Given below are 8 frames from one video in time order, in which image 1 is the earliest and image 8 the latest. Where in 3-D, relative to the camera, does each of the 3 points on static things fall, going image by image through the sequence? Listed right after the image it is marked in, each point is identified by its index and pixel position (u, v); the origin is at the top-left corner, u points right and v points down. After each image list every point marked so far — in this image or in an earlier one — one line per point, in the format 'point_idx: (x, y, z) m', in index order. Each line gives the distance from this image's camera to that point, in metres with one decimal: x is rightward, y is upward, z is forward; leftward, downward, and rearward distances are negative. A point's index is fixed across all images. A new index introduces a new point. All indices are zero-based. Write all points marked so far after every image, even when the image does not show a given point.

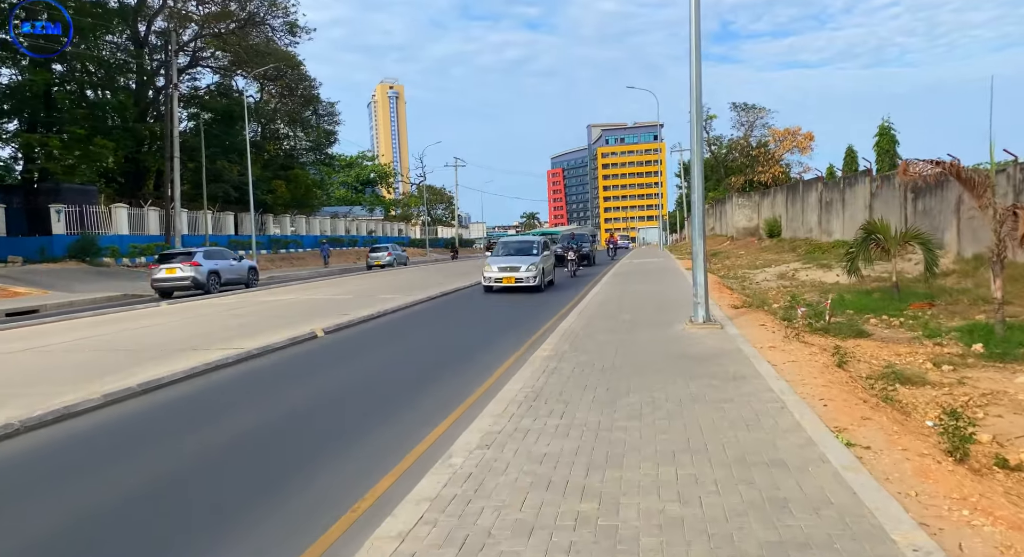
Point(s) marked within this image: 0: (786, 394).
0: (+2.4, -1.0, +6.0) m
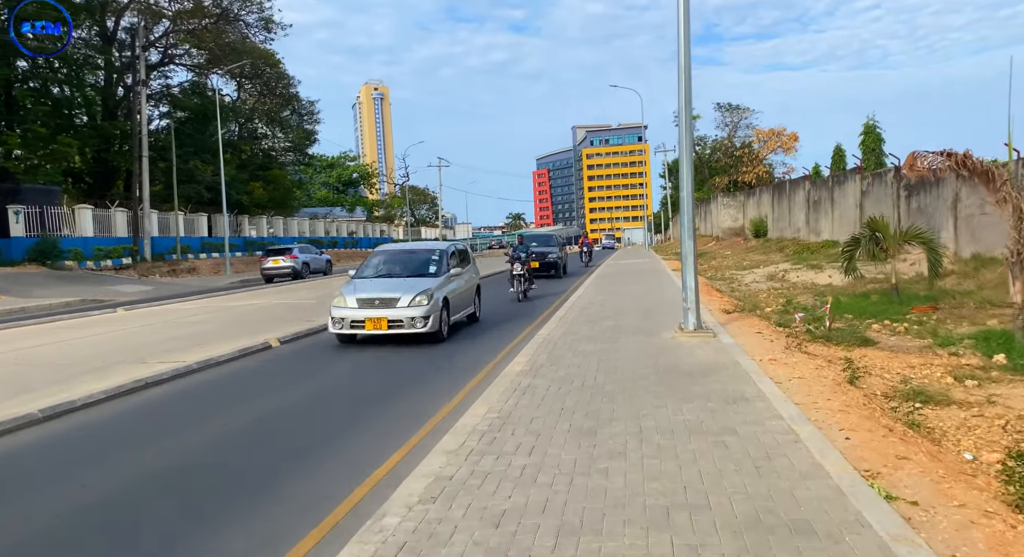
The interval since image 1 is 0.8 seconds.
0: (+2.1, -1.1, +5.0) m
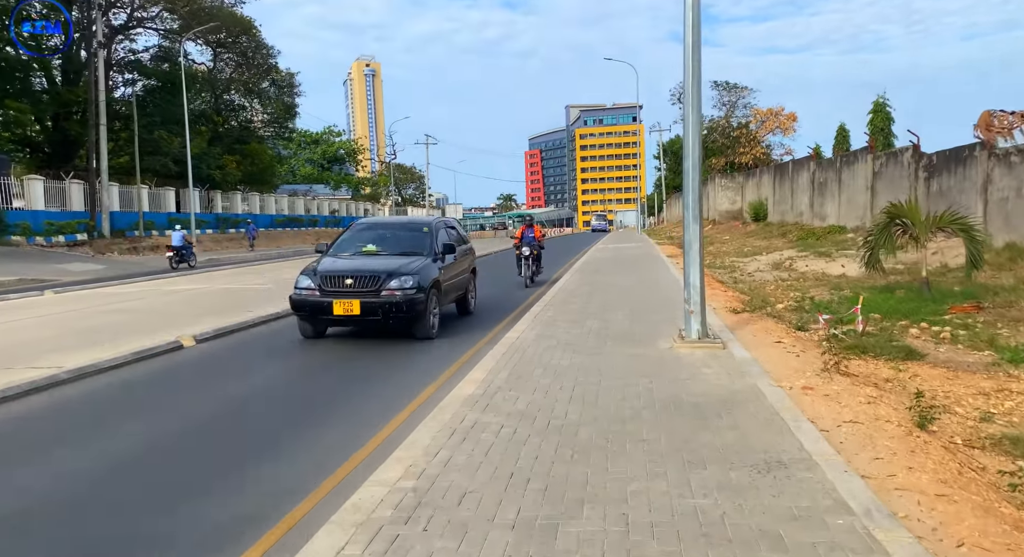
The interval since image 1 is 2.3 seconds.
0: (+1.7, -1.1, +3.1) m
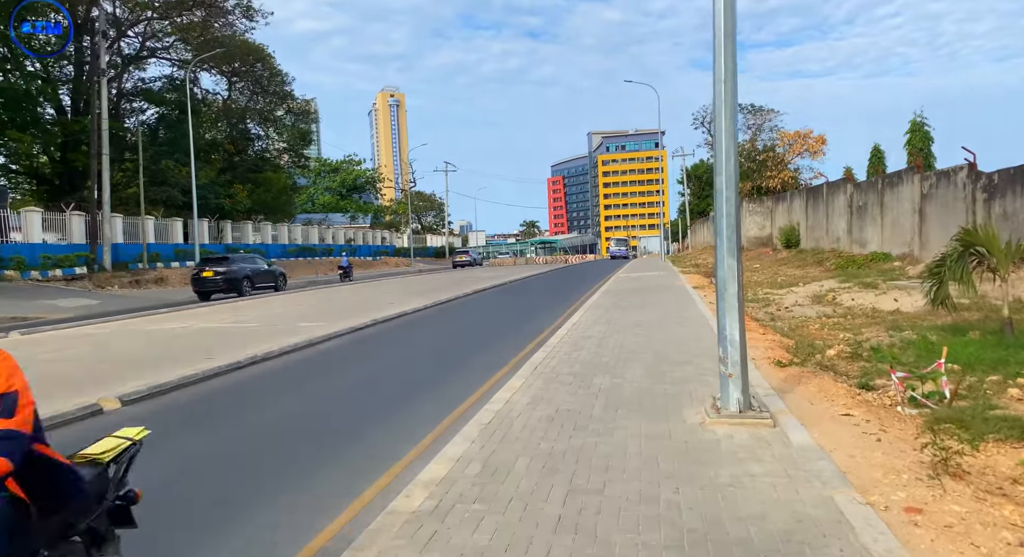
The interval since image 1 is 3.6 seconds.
0: (+1.4, -1.4, +1.2) m
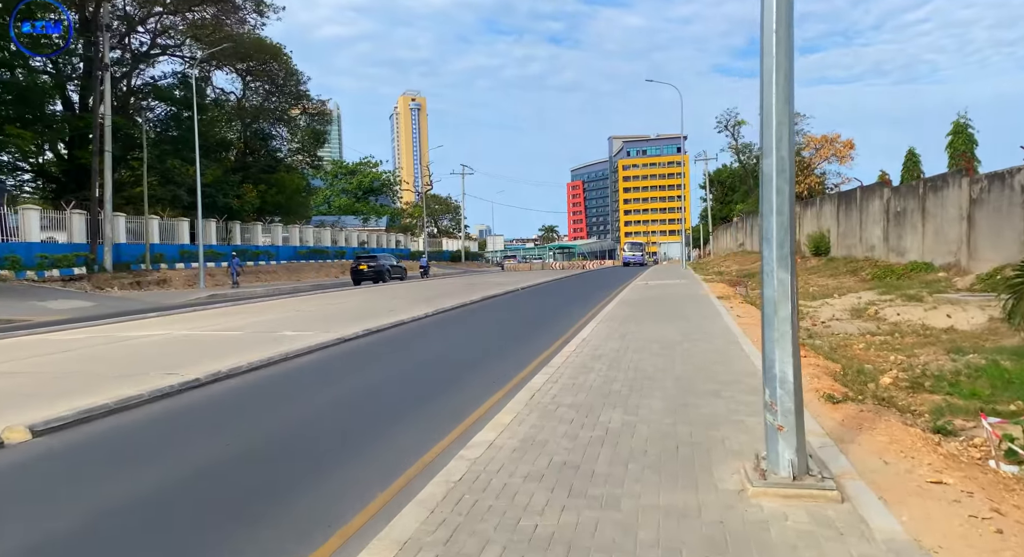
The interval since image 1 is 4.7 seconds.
0: (+1.1, -1.5, -0.2) m
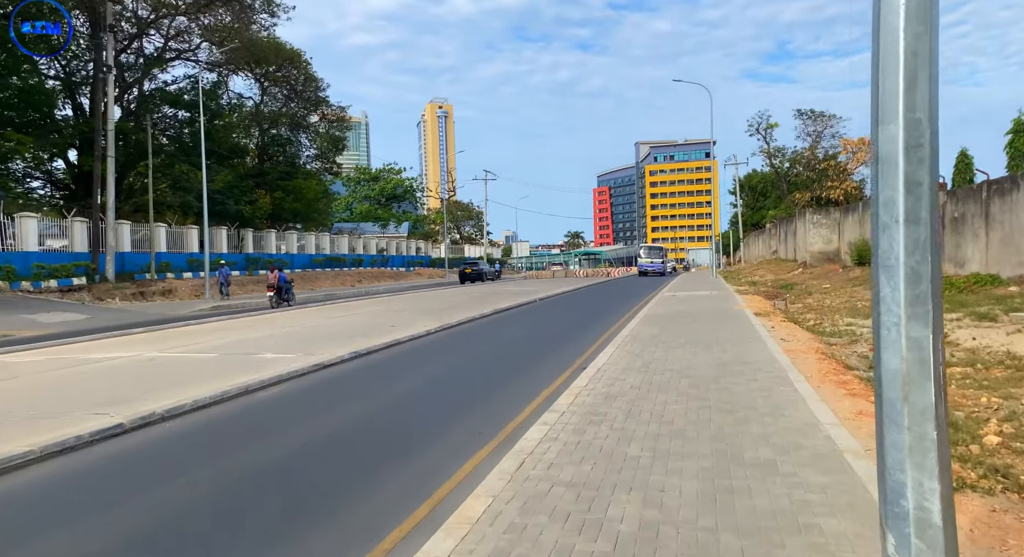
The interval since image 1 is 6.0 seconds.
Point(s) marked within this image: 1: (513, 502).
0: (+0.6, -1.6, -2.1) m
1: (0.0, -1.5, +4.7) m
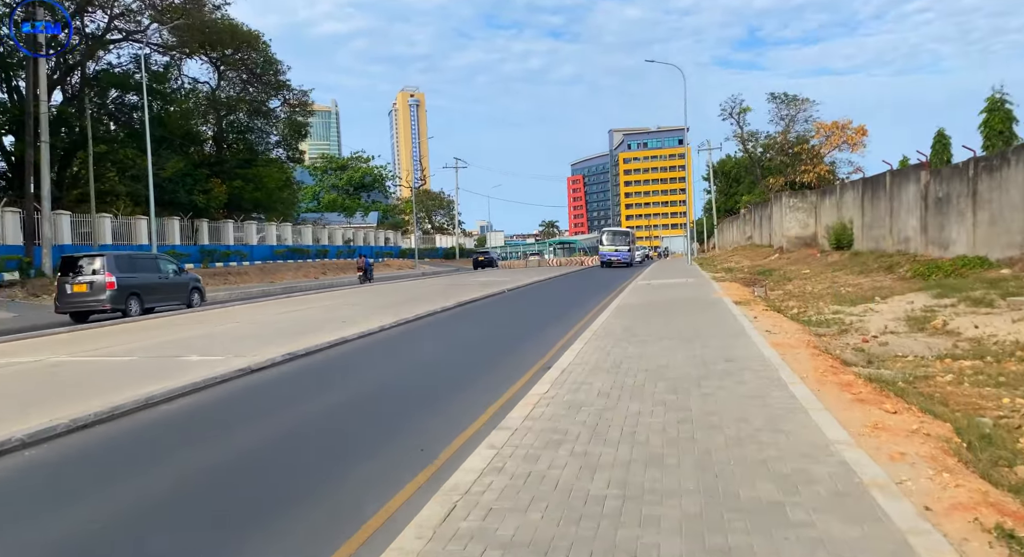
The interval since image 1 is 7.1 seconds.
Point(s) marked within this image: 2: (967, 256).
0: (+0.4, -1.7, -3.4) m
1: (-0.4, -1.5, +3.3) m
2: (+12.3, +0.6, +18.3) m
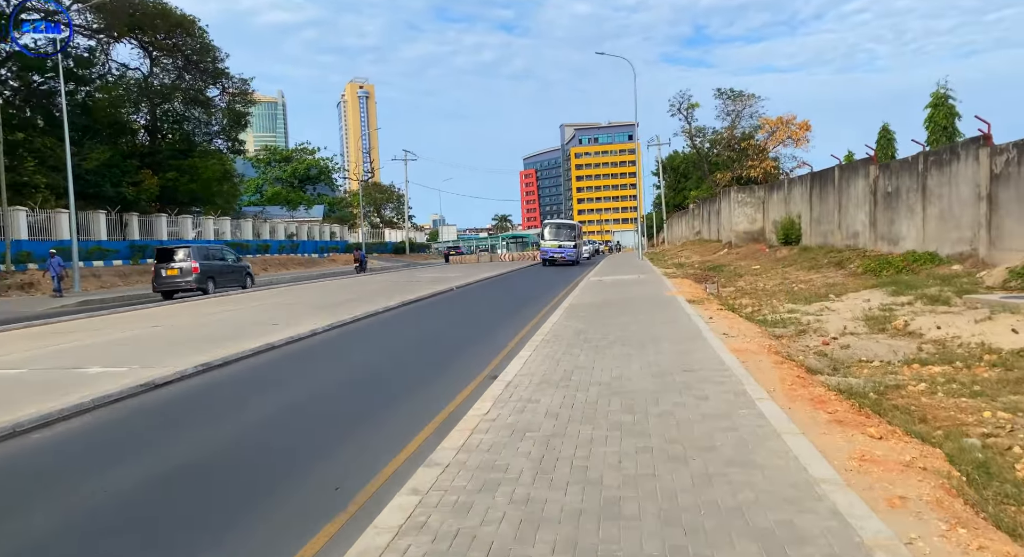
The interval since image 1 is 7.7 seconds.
0: (+0.6, -1.8, -4.3) m
1: (-0.8, -1.5, +2.4) m
2: (+10.9, +0.7, +18.1) m
